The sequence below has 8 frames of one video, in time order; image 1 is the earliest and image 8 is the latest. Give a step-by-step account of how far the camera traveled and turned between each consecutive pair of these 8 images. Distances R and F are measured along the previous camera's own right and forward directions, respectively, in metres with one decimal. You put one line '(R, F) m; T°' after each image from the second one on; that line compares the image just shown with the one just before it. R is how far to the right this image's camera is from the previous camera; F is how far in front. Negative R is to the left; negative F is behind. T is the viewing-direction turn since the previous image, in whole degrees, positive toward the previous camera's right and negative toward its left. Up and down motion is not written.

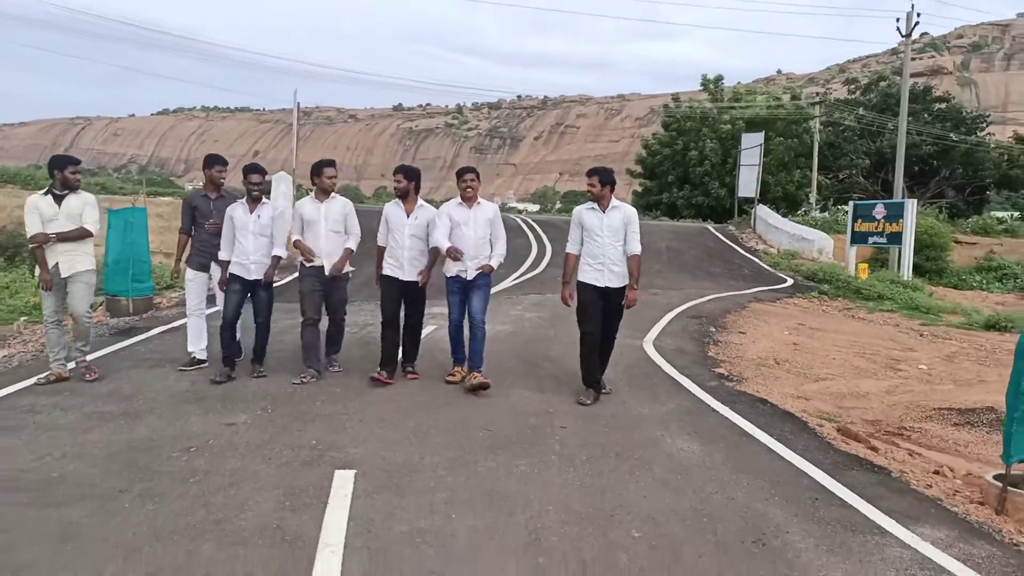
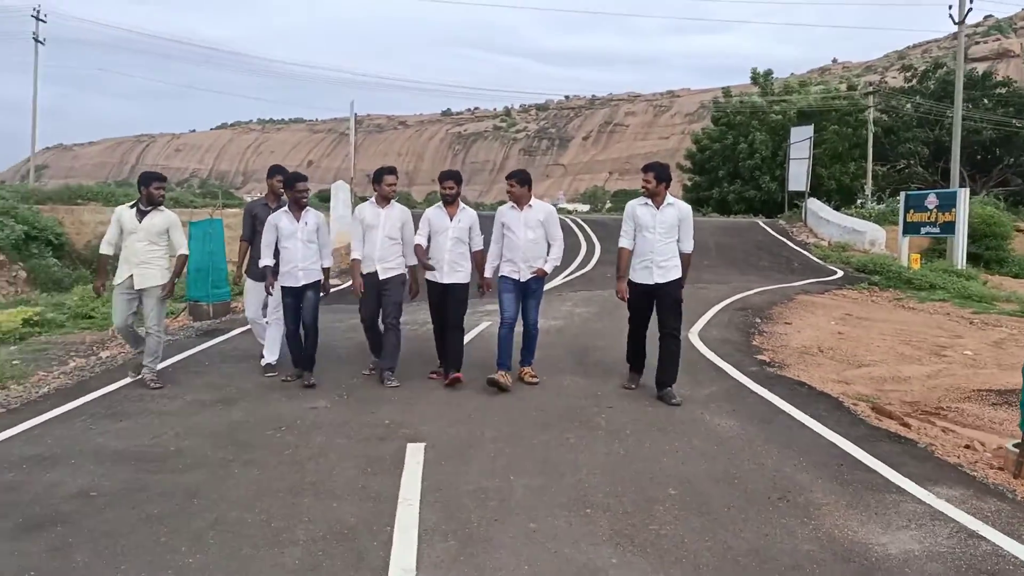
(0.0, -0.6) m; -4°
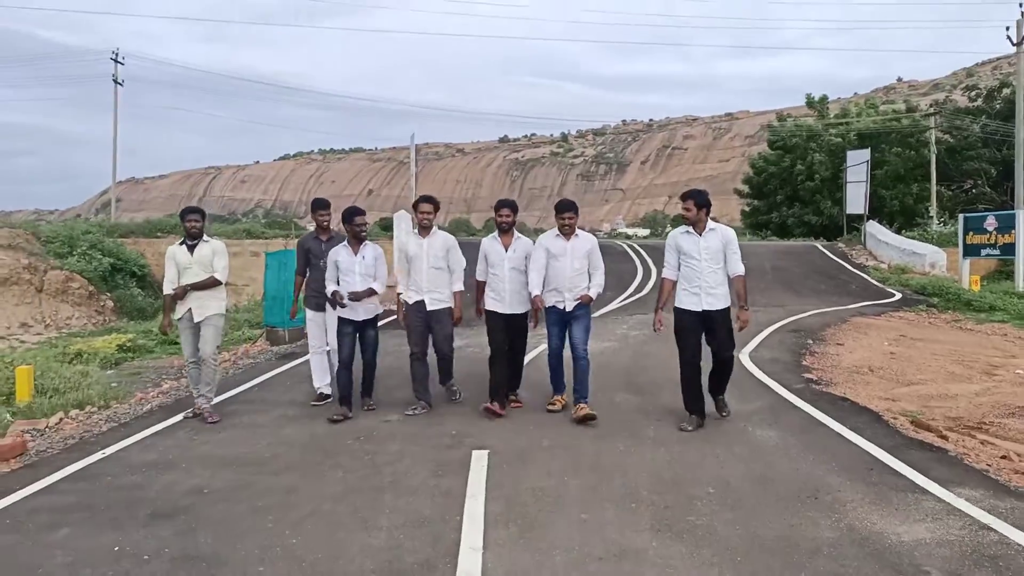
(0.0, -0.6) m; -4°
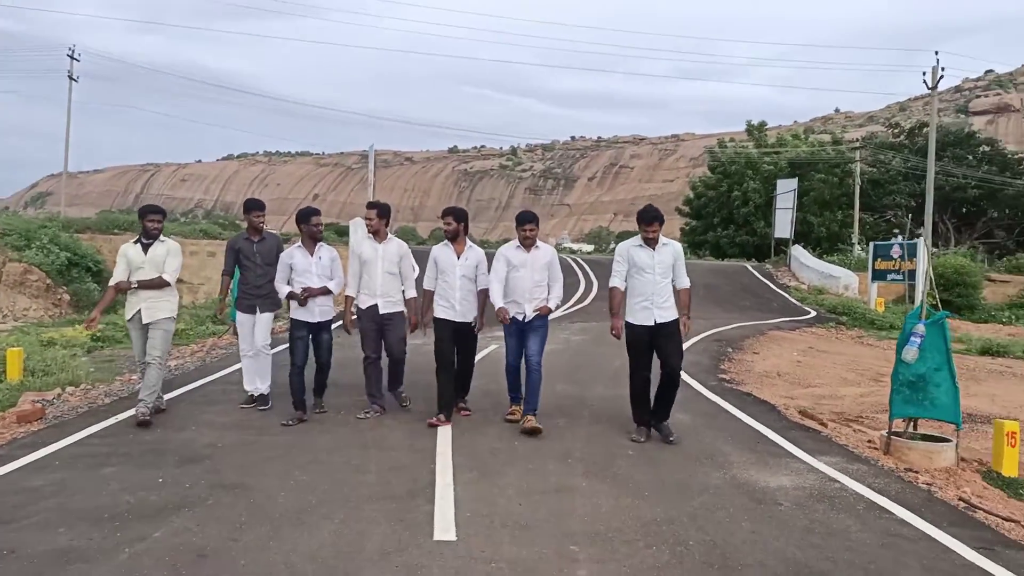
(-0.2, -1.3) m; +4°
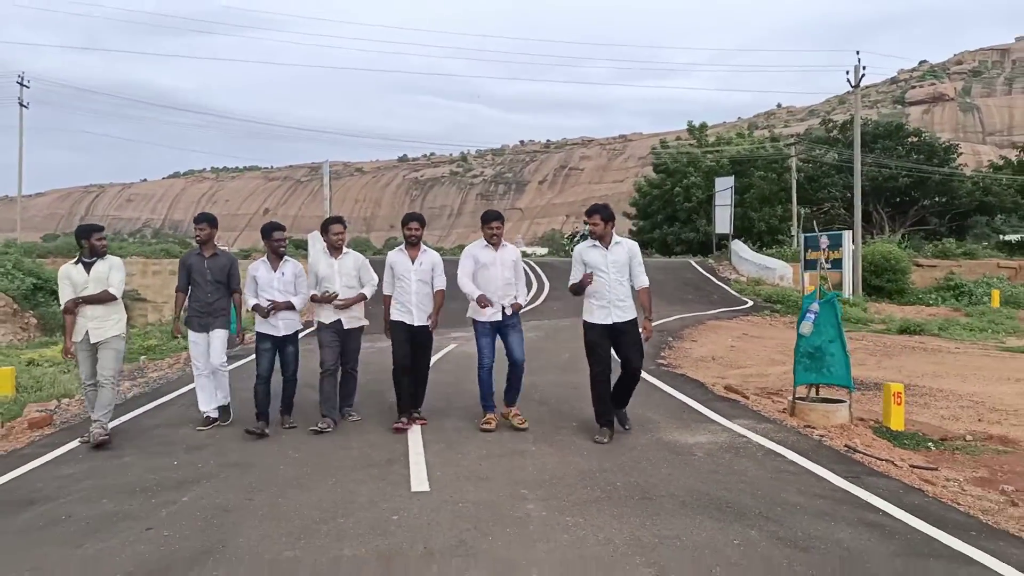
(0.0, -1.1) m; +3°
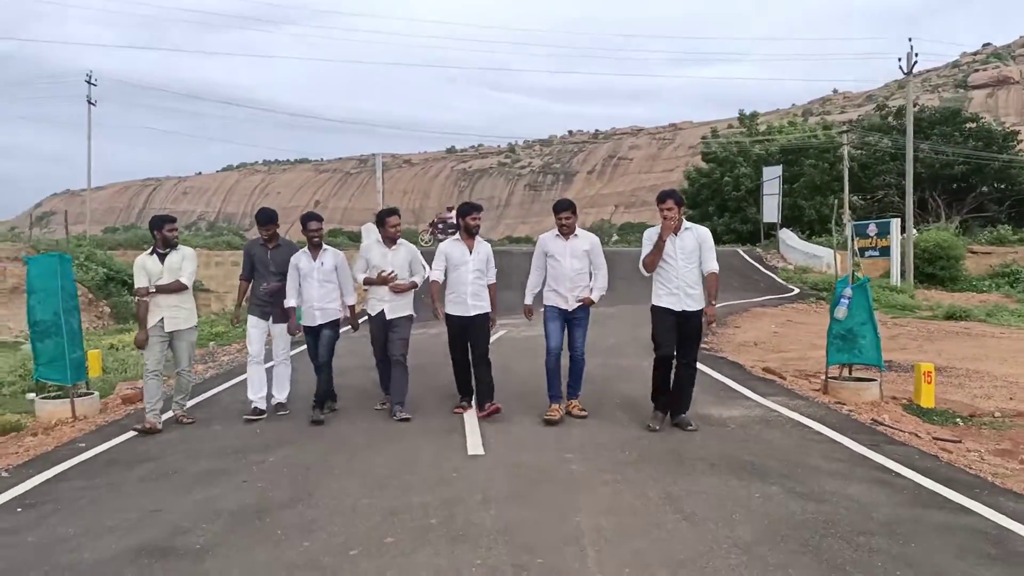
(0.0, -0.6) m; -3°
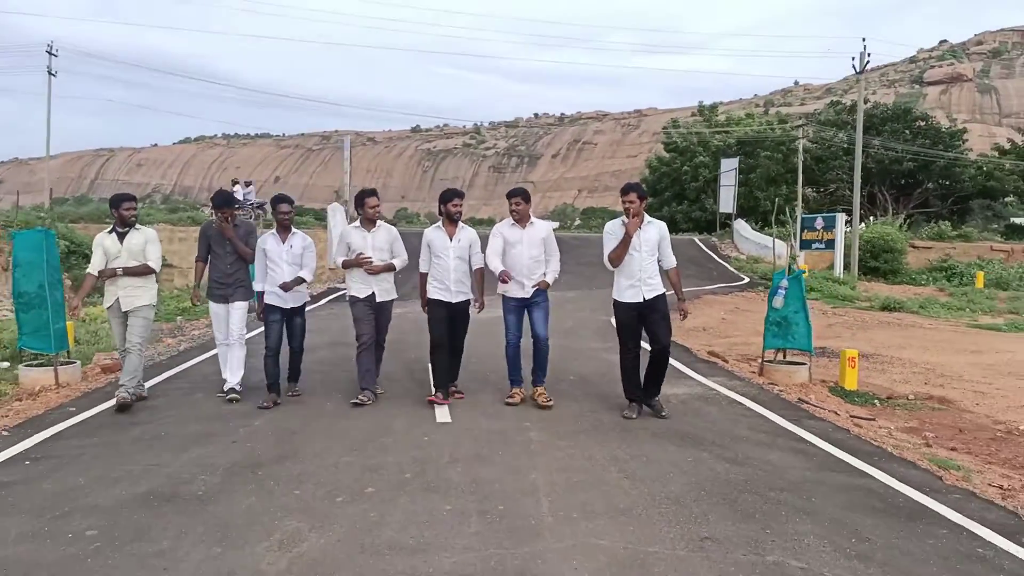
(0.0, -0.7) m; +3°
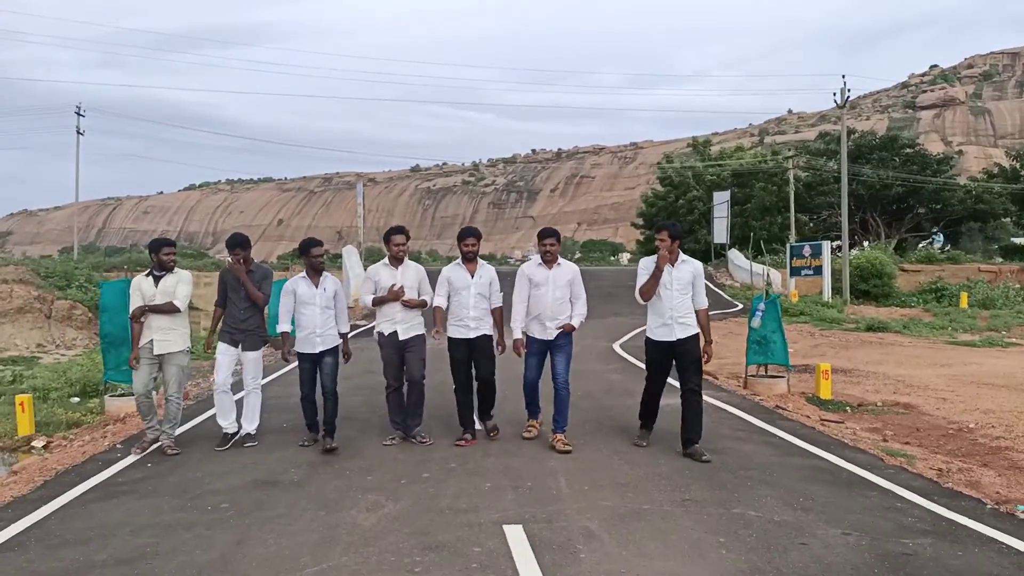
(-0.1, -1.4) m; 0°
